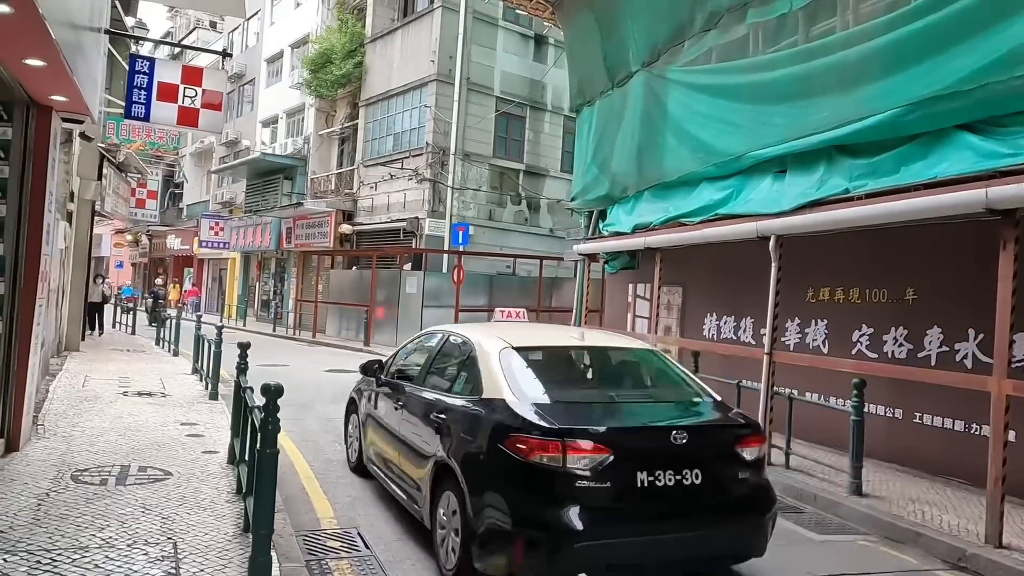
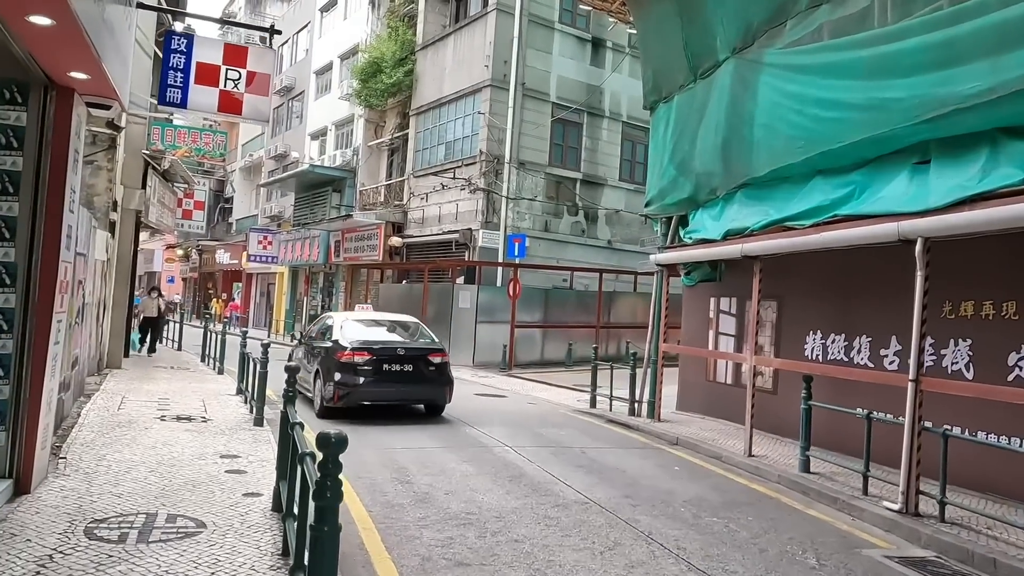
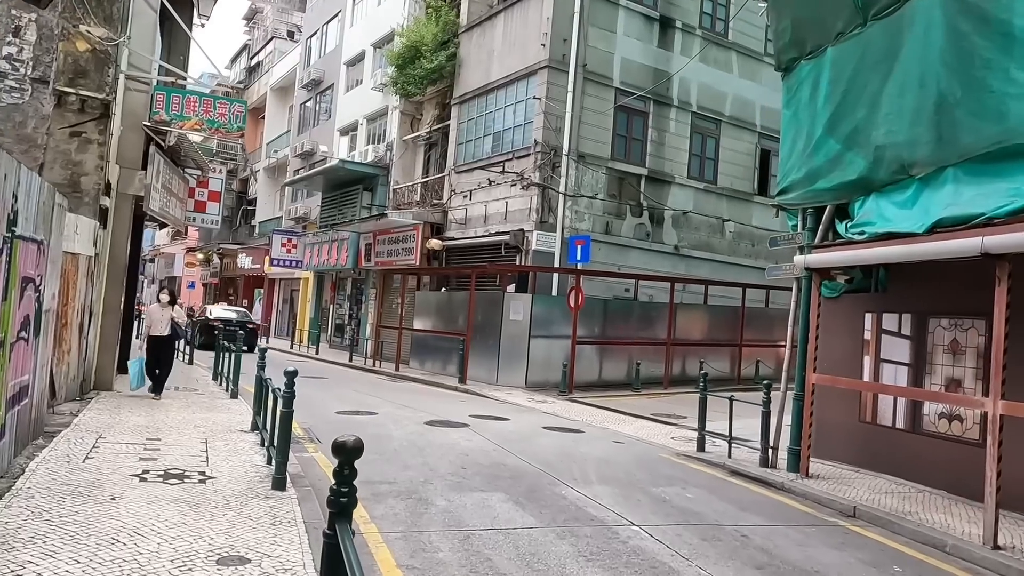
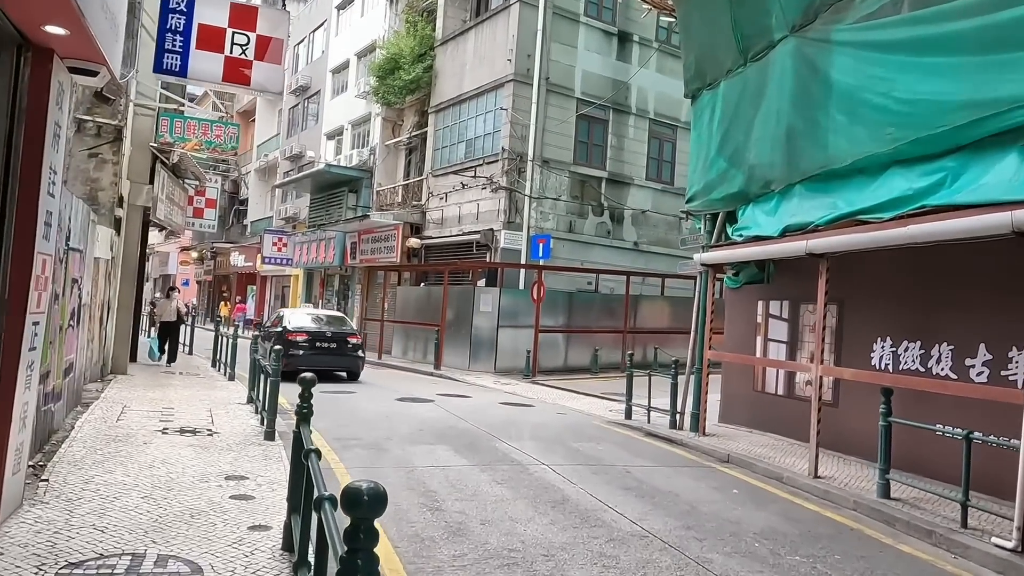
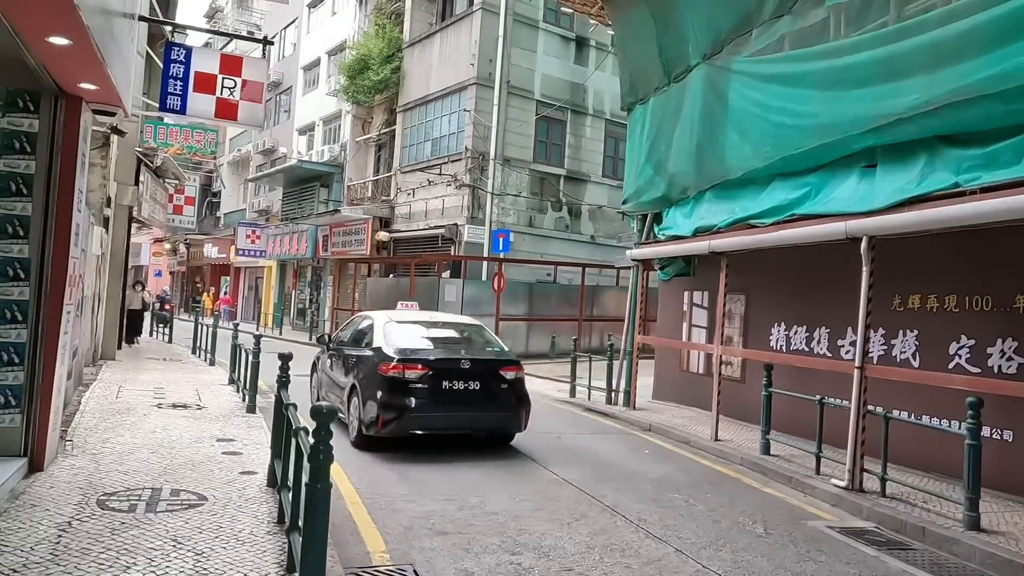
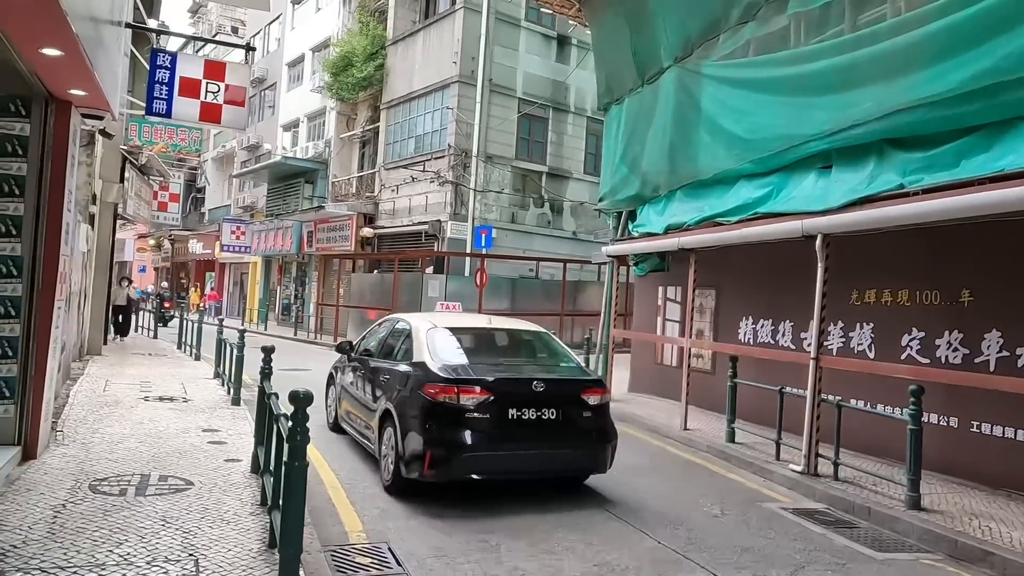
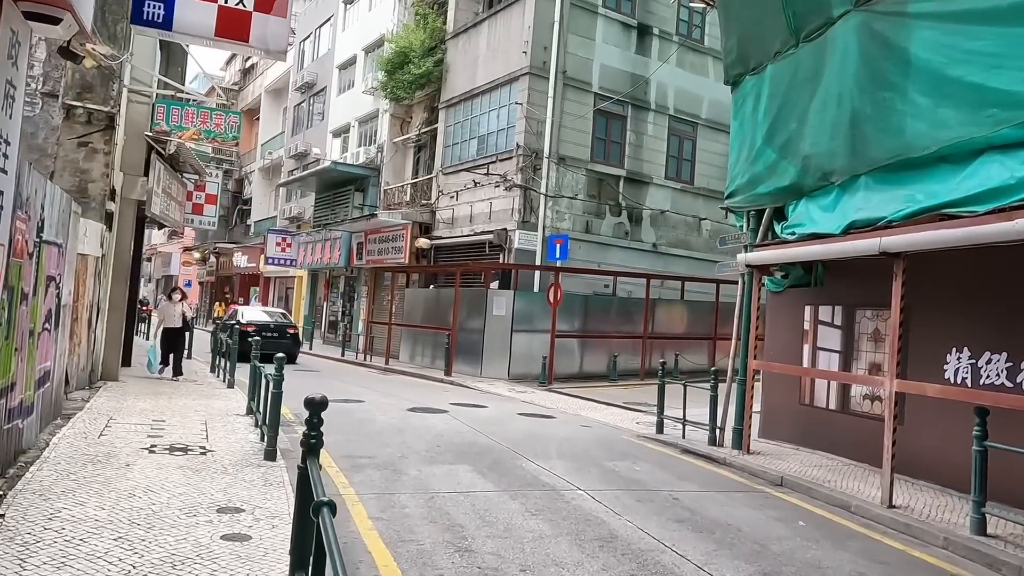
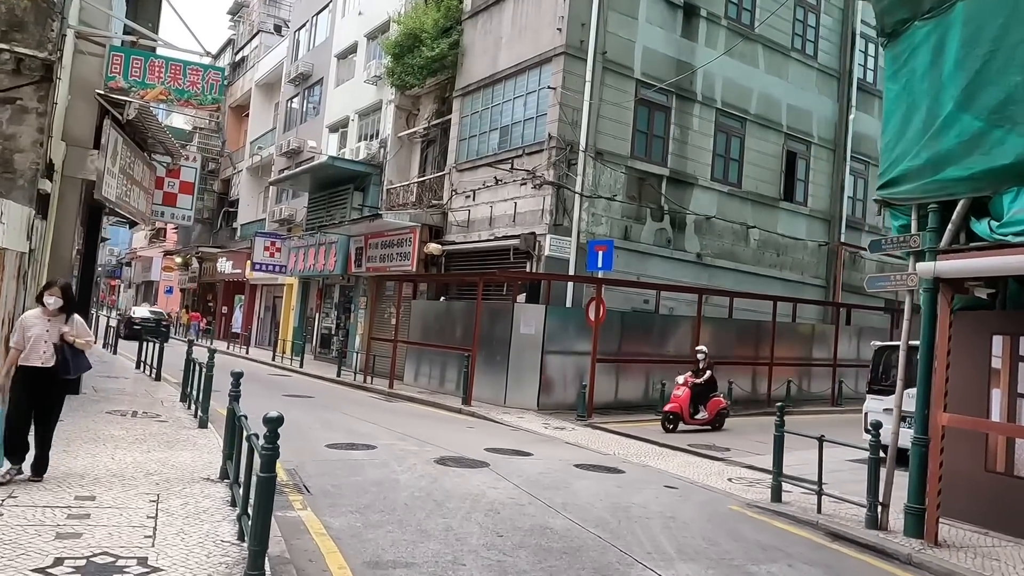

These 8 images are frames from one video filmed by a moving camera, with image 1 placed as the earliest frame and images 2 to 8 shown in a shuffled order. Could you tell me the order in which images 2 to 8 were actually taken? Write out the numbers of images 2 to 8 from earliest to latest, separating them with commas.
6, 5, 2, 4, 7, 3, 8
